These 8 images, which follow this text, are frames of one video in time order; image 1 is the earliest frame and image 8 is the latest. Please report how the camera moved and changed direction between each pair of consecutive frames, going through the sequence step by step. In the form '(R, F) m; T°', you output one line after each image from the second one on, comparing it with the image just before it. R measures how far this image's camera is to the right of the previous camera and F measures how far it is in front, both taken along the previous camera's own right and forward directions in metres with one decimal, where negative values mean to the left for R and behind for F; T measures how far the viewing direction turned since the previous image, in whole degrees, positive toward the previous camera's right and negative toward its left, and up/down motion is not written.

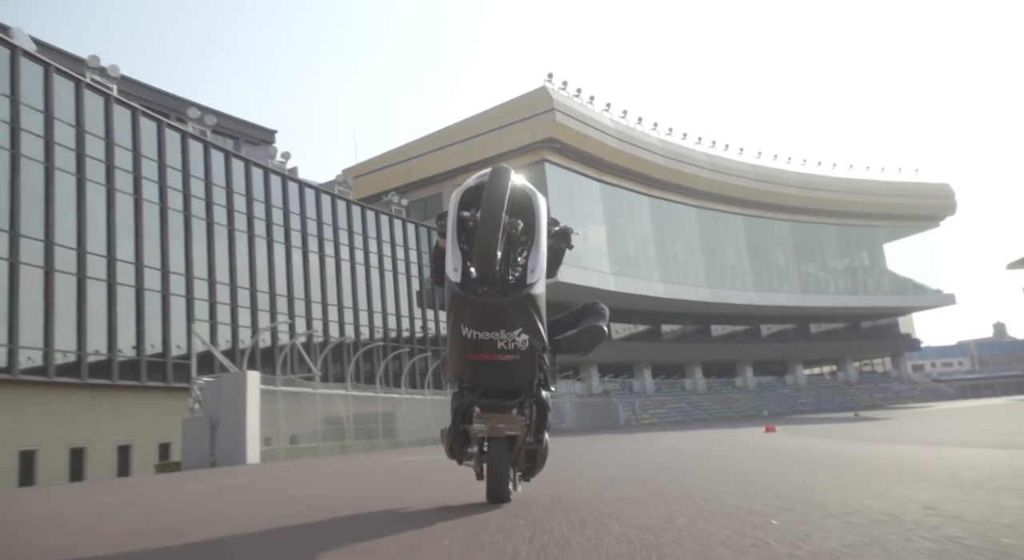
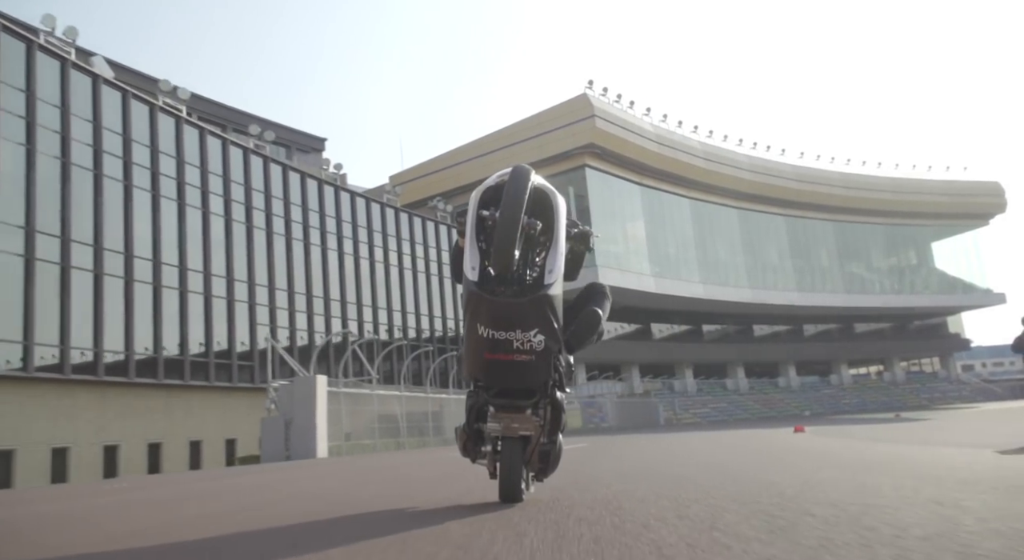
(+0.1, -1.3) m; -3°
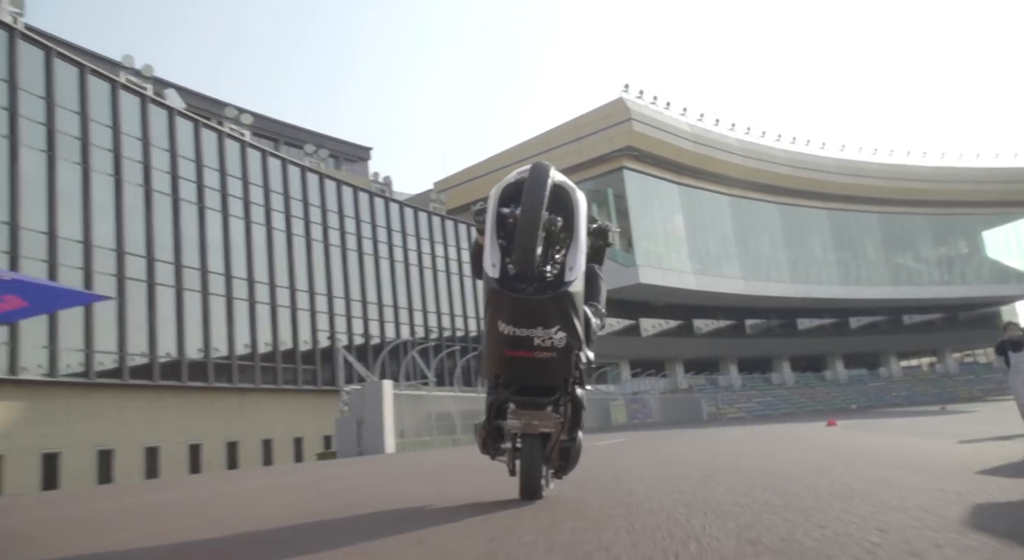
(0.0, -1.5) m; -3°
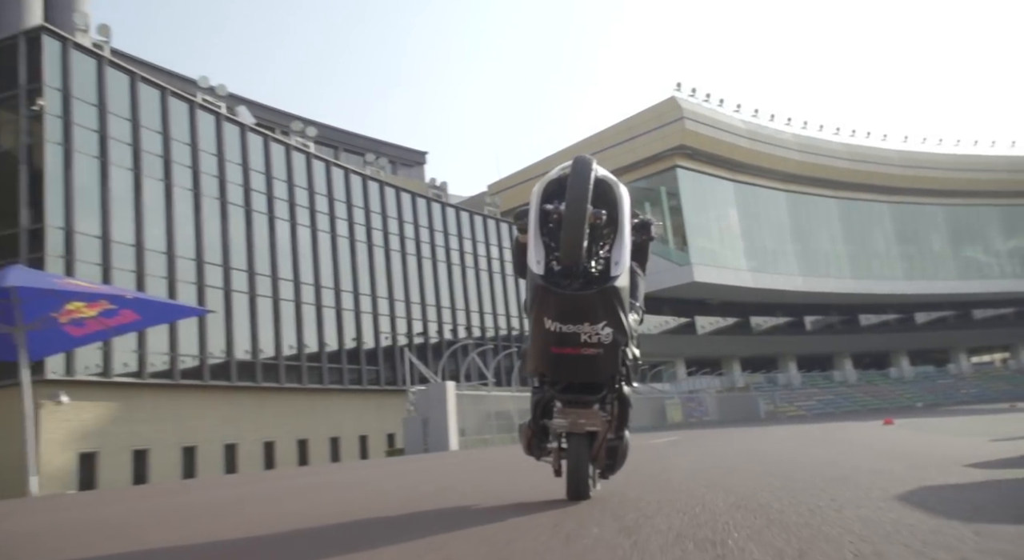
(0.0, -0.7) m; -4°
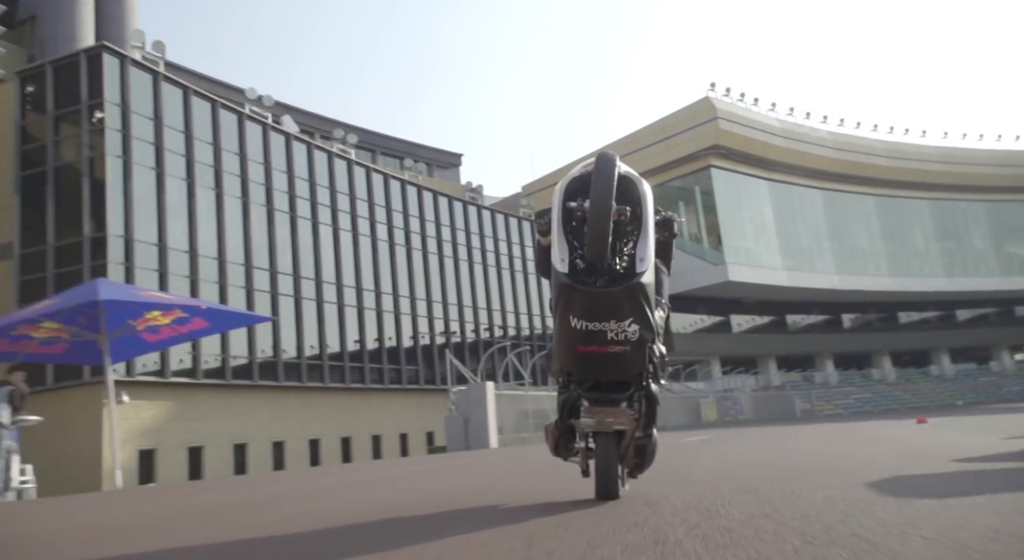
(-0.1, -0.7) m; -3°
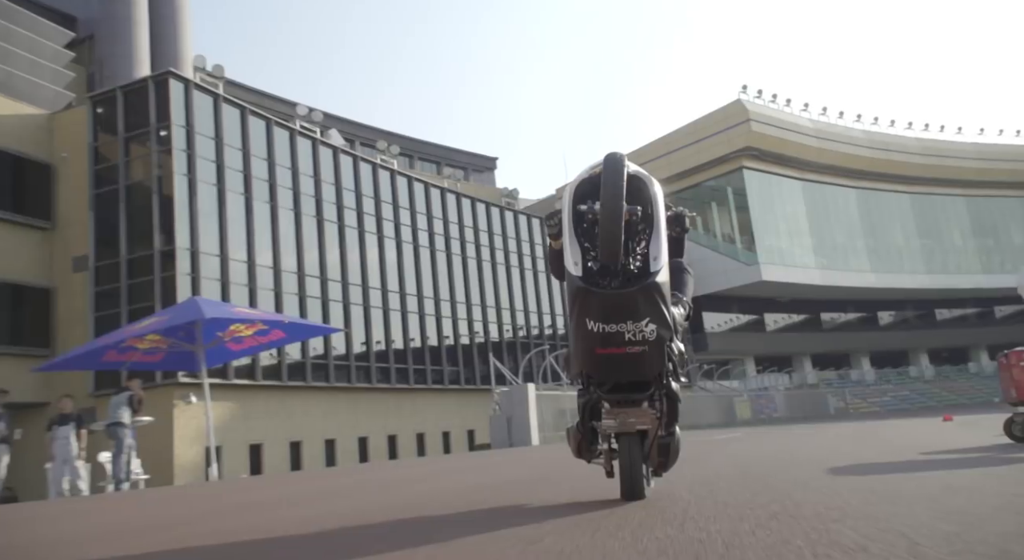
(-0.2, -1.2) m; -3°
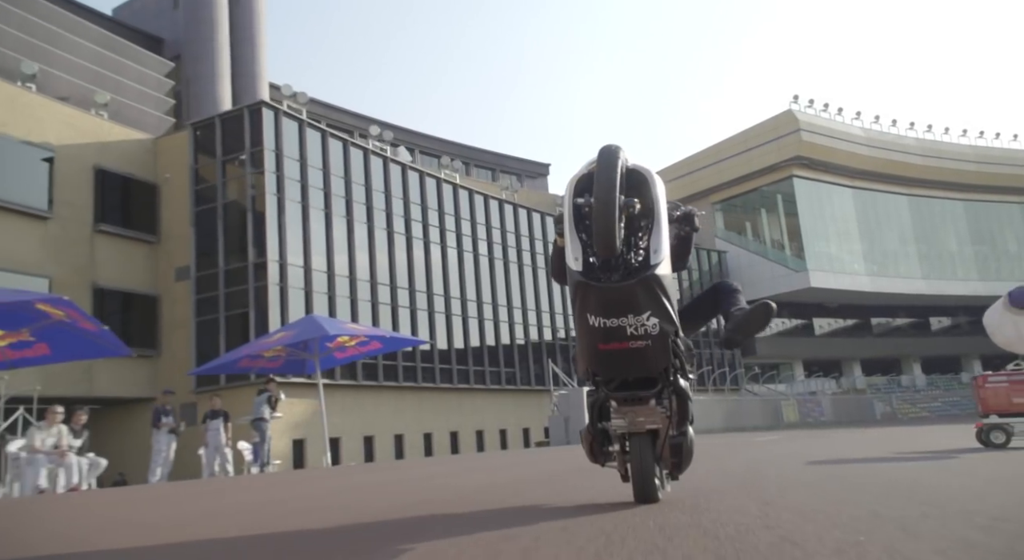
(-0.3, -2.0) m; -4°
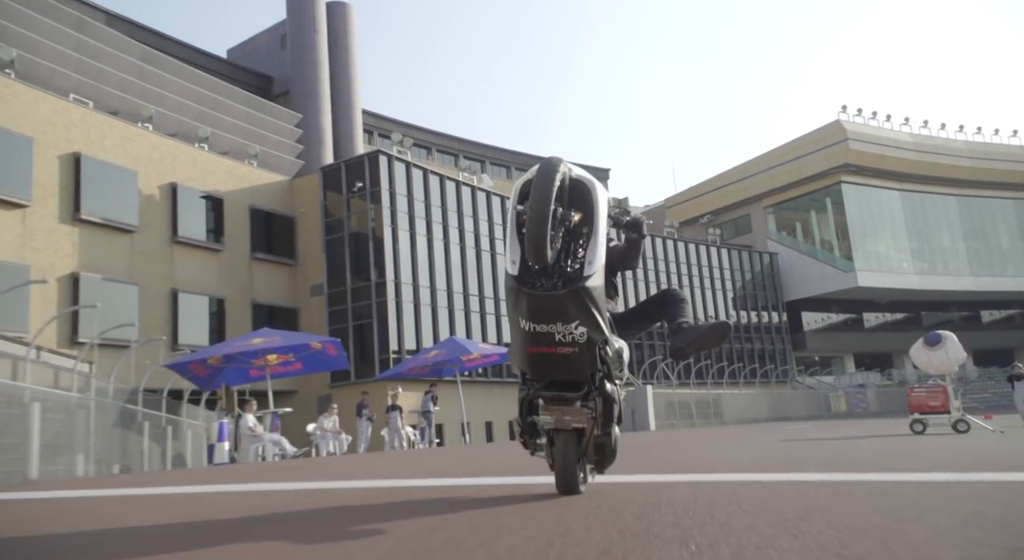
(-0.7, -5.2) m; -4°
